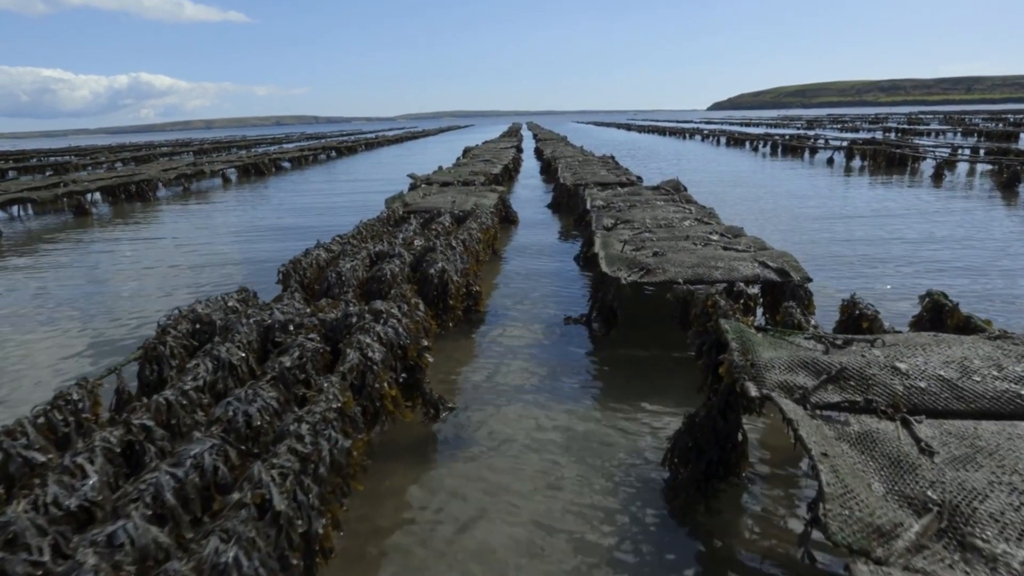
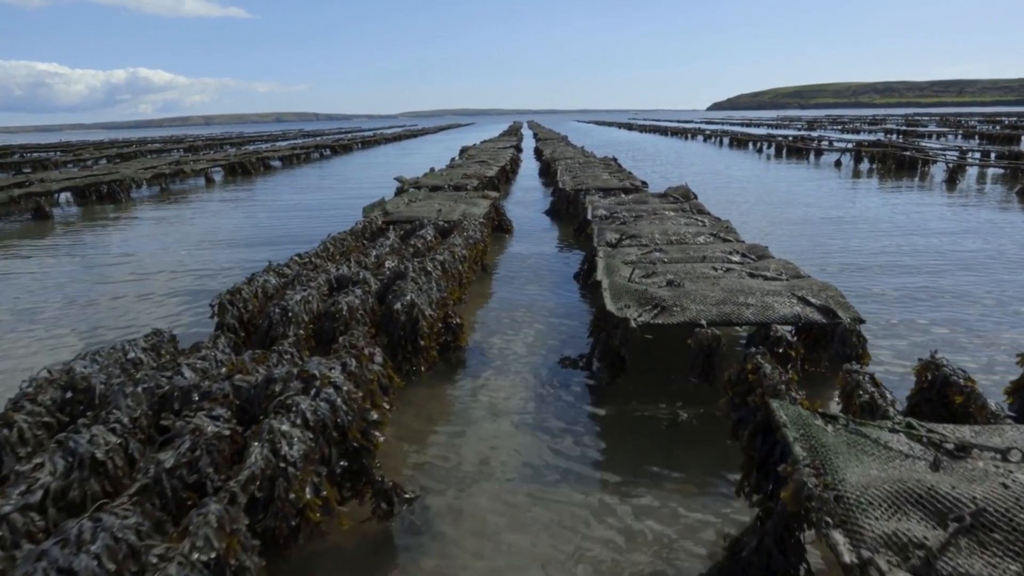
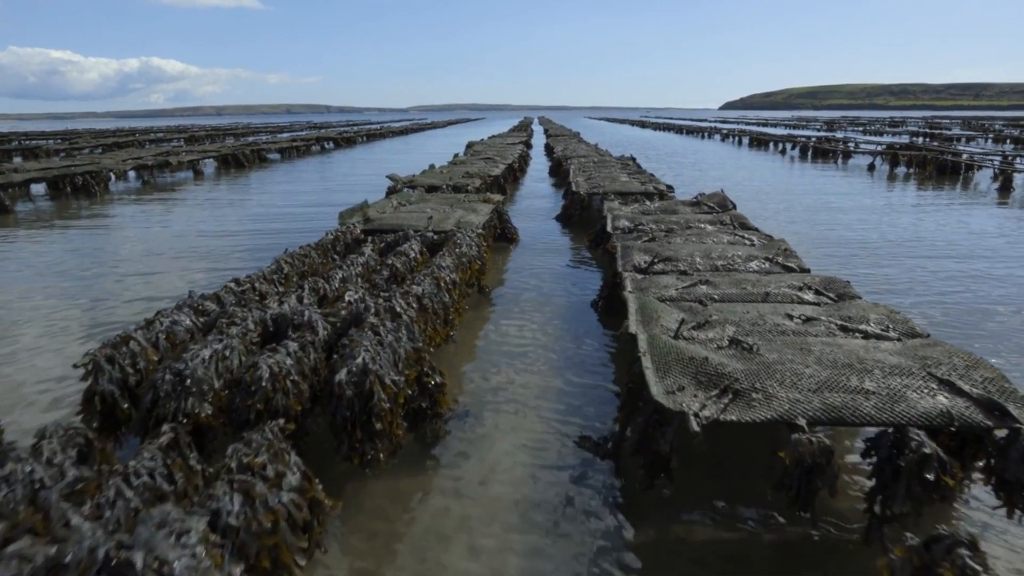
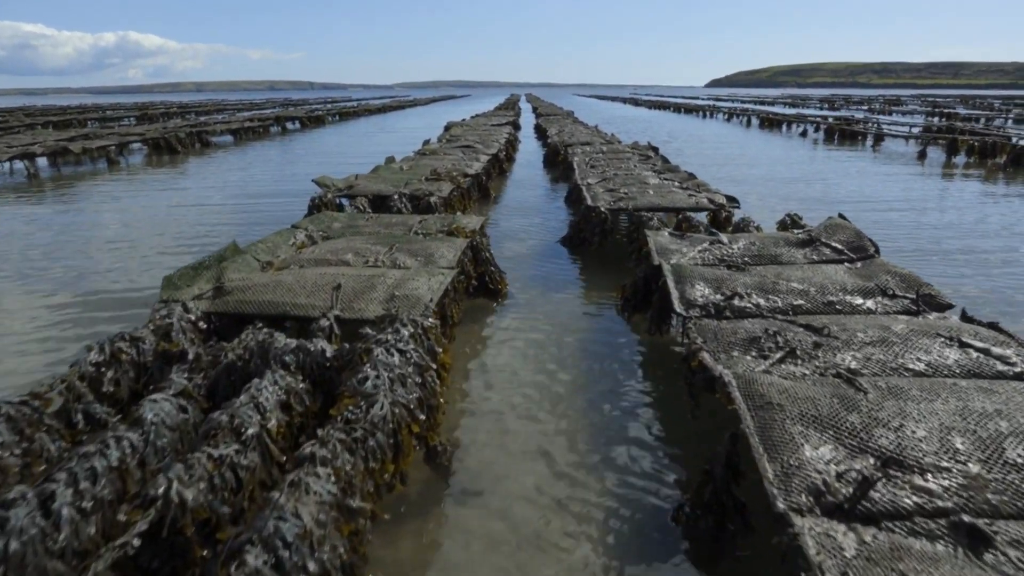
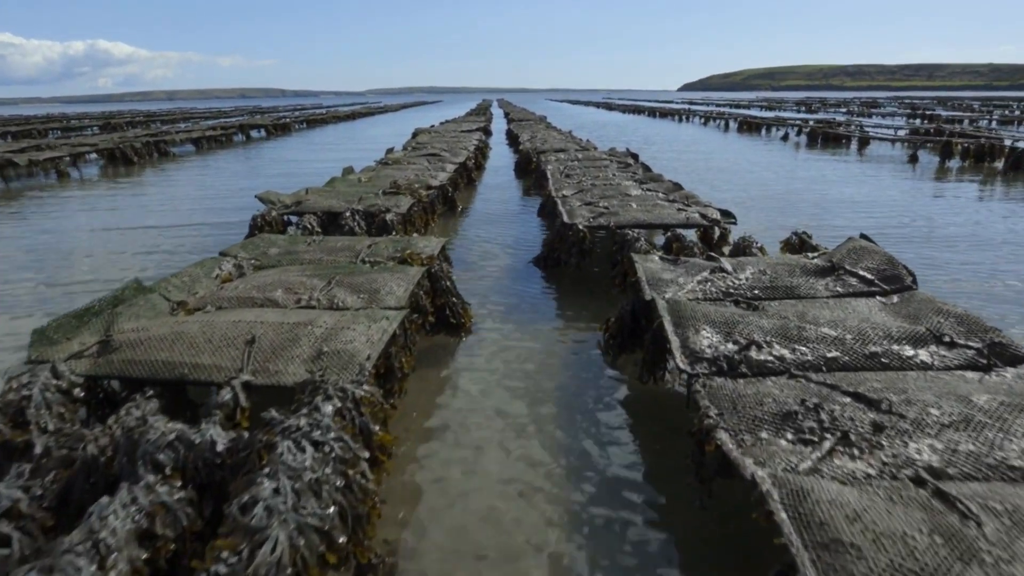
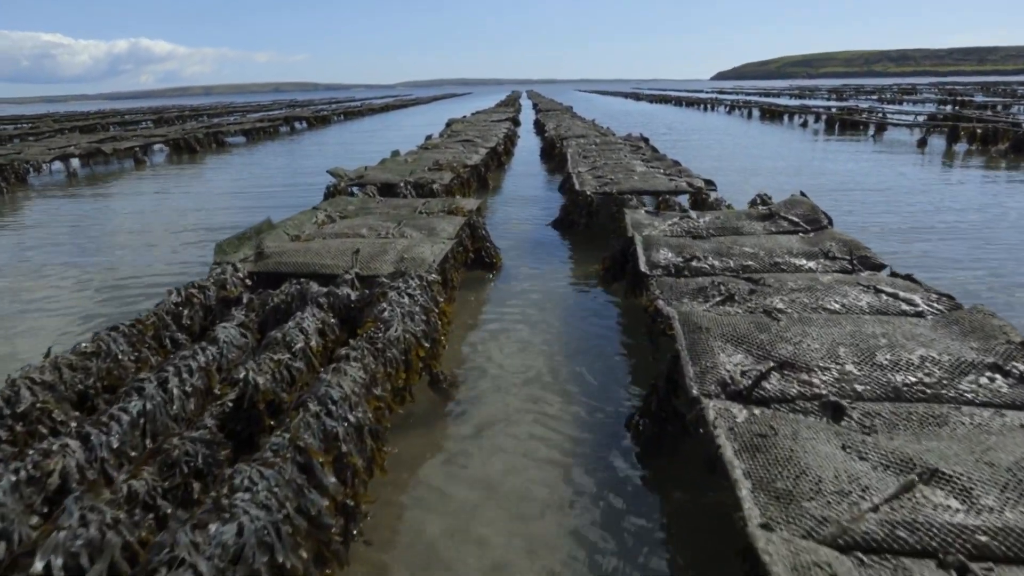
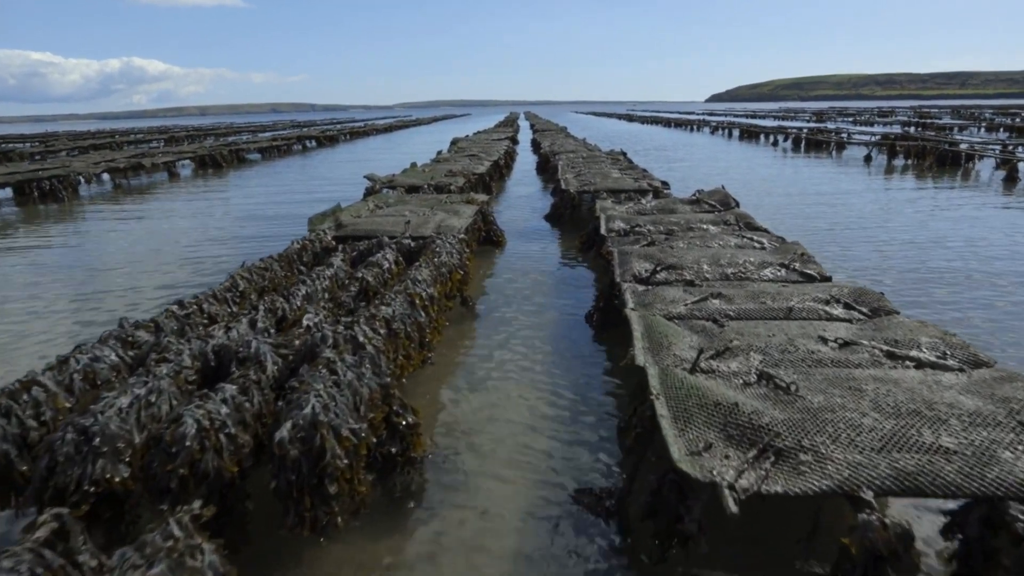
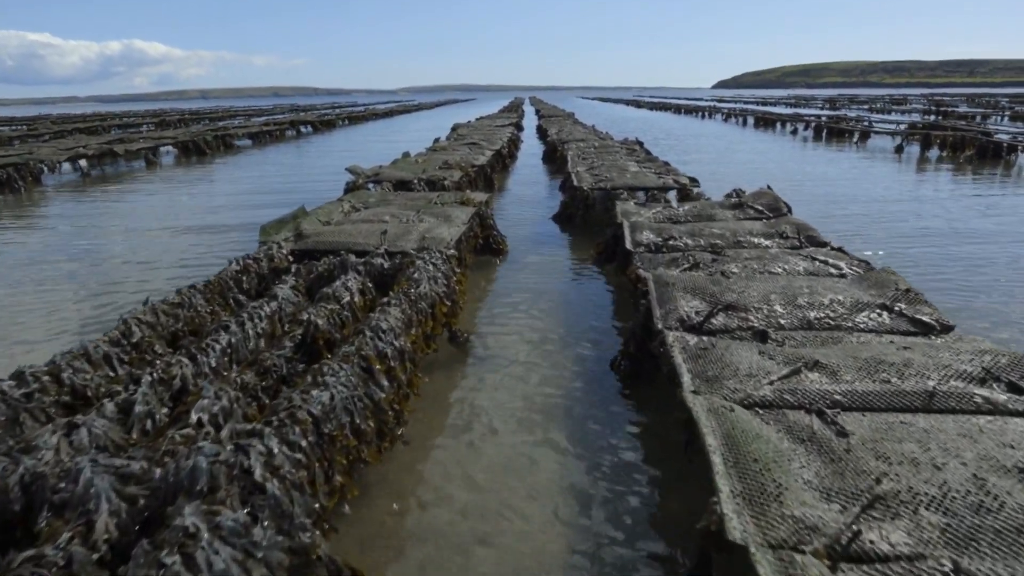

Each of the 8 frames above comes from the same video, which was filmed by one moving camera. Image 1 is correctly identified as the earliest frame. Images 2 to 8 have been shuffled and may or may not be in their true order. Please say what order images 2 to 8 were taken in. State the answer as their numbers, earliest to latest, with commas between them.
2, 3, 7, 8, 6, 4, 5
